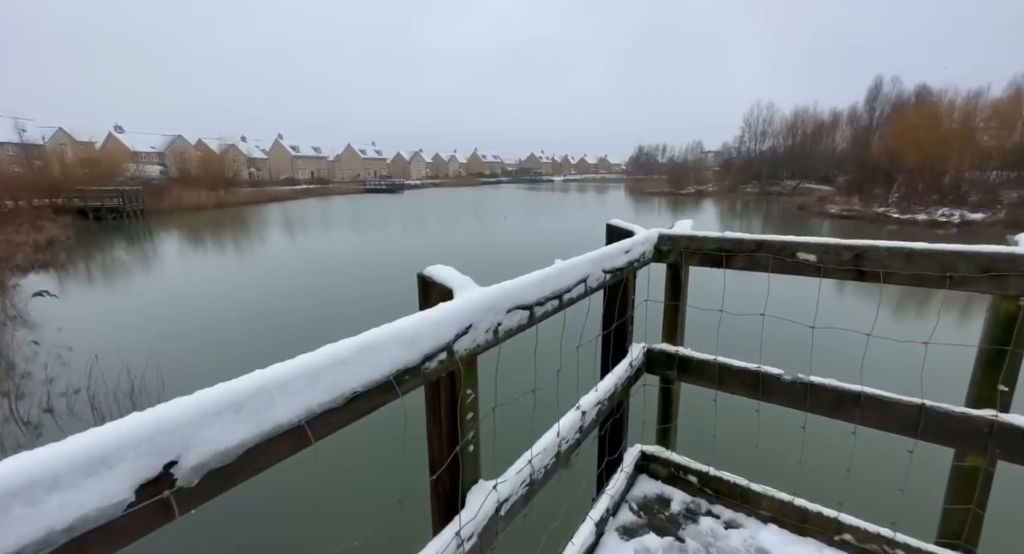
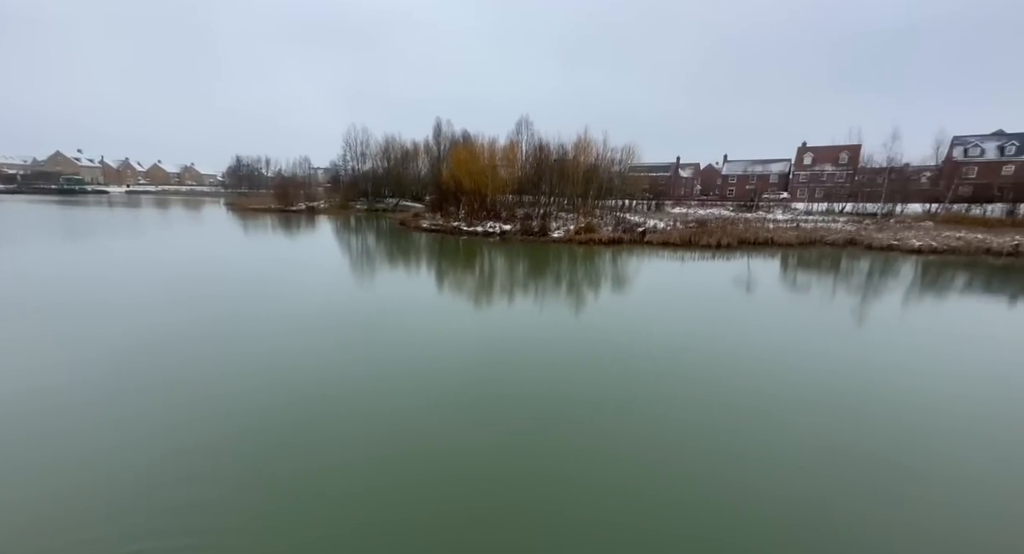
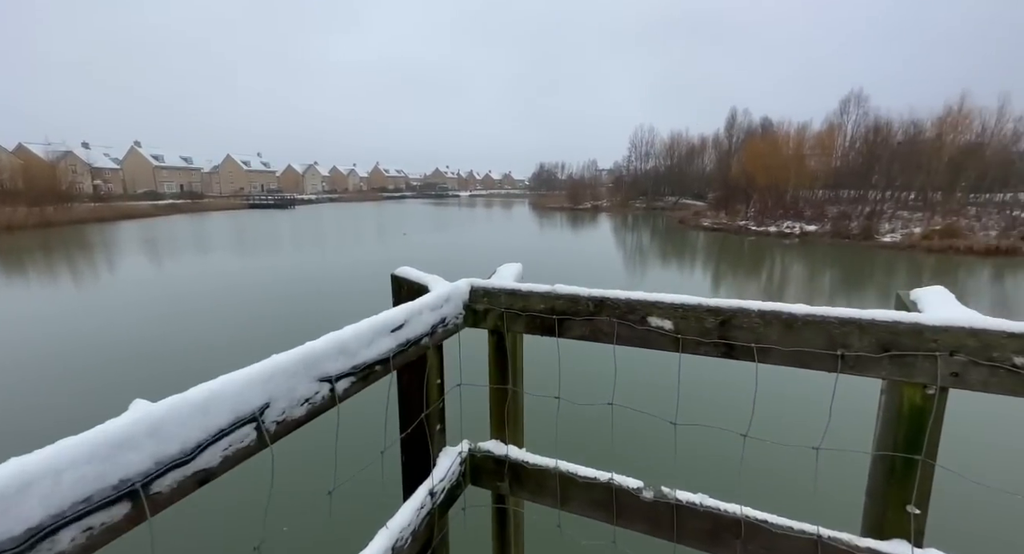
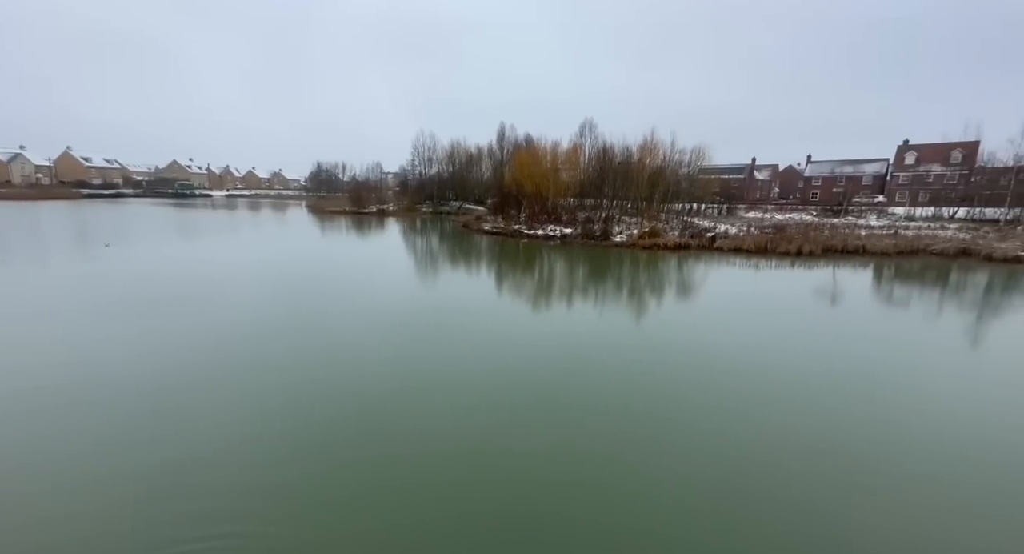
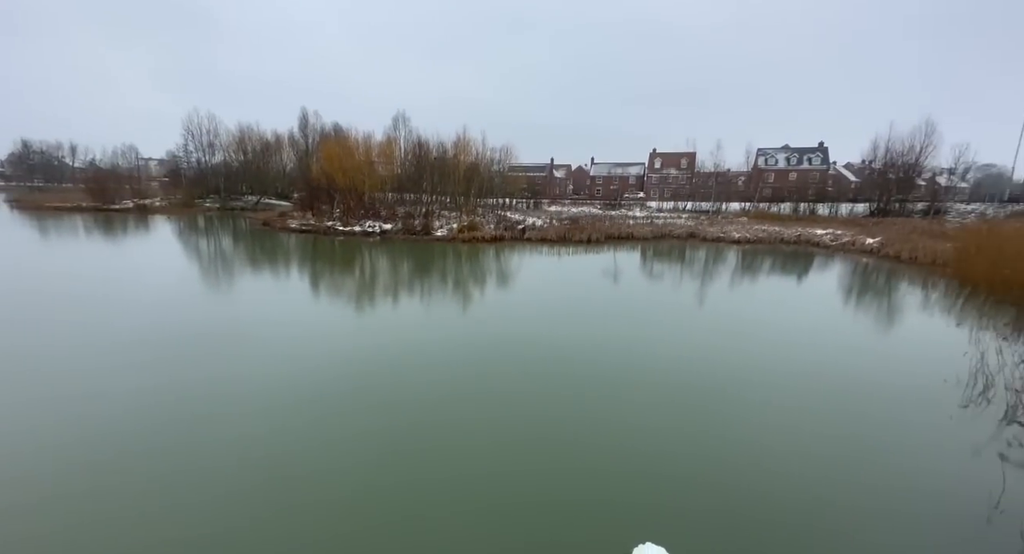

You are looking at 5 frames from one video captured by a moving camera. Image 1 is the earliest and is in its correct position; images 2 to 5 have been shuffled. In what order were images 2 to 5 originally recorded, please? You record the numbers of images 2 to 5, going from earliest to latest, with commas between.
3, 4, 2, 5
